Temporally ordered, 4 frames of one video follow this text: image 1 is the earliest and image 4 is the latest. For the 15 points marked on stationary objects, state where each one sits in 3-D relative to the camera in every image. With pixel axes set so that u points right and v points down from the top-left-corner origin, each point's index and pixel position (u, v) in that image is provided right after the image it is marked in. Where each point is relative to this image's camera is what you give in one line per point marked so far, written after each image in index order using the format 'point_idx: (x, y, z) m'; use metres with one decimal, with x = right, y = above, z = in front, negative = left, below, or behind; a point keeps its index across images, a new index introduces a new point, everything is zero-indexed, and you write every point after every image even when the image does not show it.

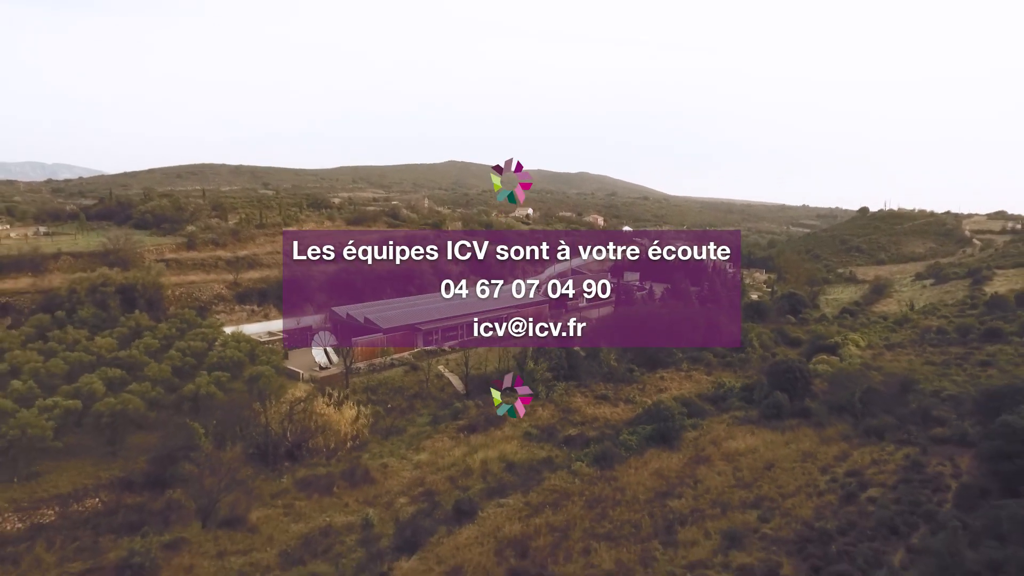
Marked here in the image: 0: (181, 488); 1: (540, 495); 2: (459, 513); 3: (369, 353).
0: (-5.7, -3.4, +9.5) m
1: (+0.4, -2.9, +7.8) m
2: (-0.7, -3.0, +7.5) m
3: (-4.1, -1.9, +15.9) m
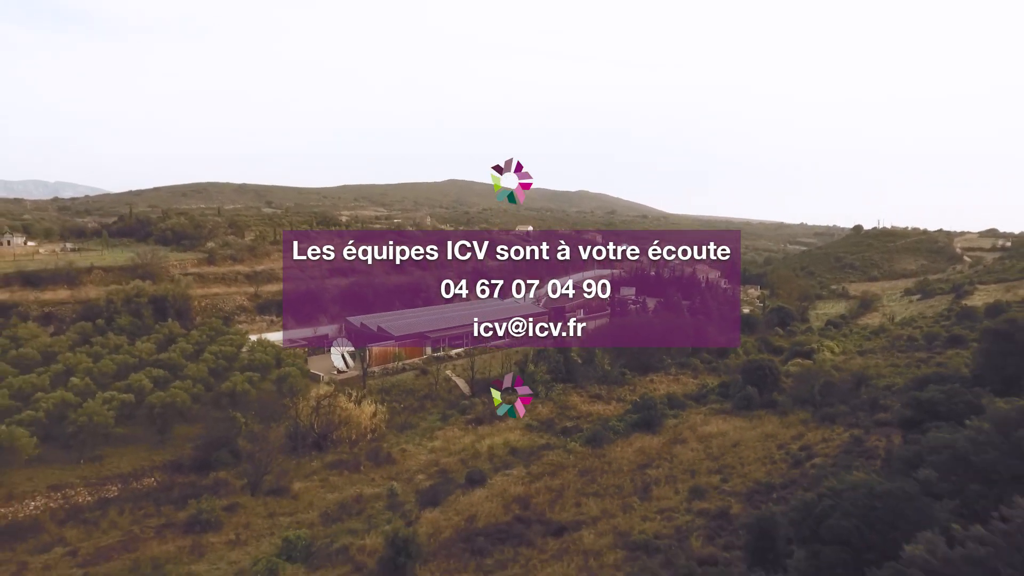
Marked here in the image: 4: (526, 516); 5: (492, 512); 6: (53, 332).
0: (-5.6, -3.6, +10.9) m
1: (+0.5, -3.0, +9.2) m
2: (-0.7, -3.1, +8.9) m
3: (-4.0, -2.2, +17.3) m
4: (+0.2, -3.0, +7.2) m
5: (-0.3, -3.0, +7.4) m
6: (-13.7, -1.3, +16.6) m
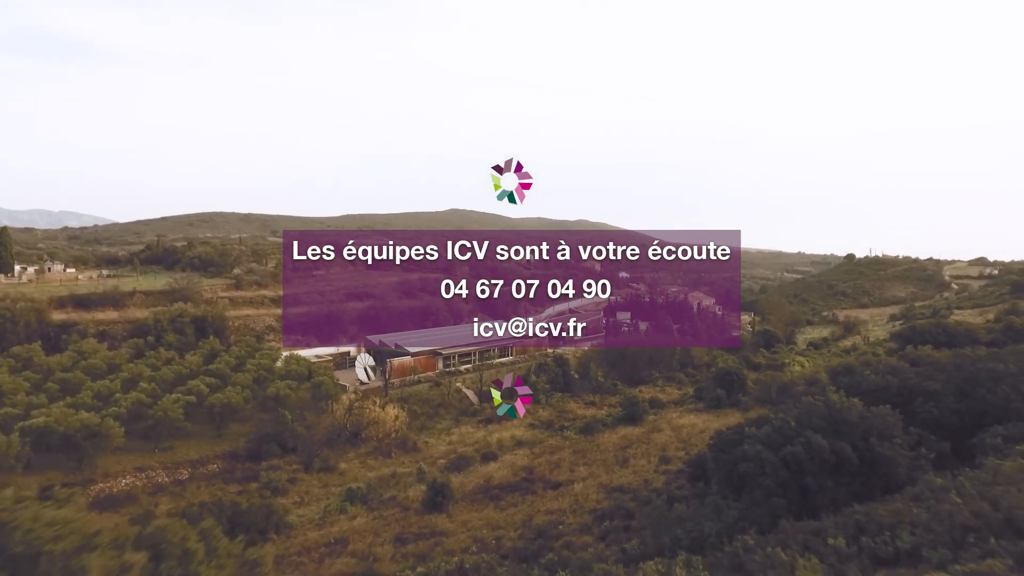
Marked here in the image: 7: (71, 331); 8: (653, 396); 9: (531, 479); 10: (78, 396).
0: (-5.5, -4.0, +12.9) m
1: (+0.6, -3.3, +11.2) m
2: (-0.5, -3.4, +11.0) m
3: (-3.9, -2.9, +19.4) m
4: (+0.3, -3.2, +9.3) m
5: (-0.1, -3.2, +9.5) m
6: (-13.6, -2.0, +18.8) m
7: (-15.3, -1.5, +19.2) m
8: (+4.1, -3.1, +16.1) m
9: (+0.3, -3.2, +9.2) m
10: (-10.7, -2.7, +13.7) m
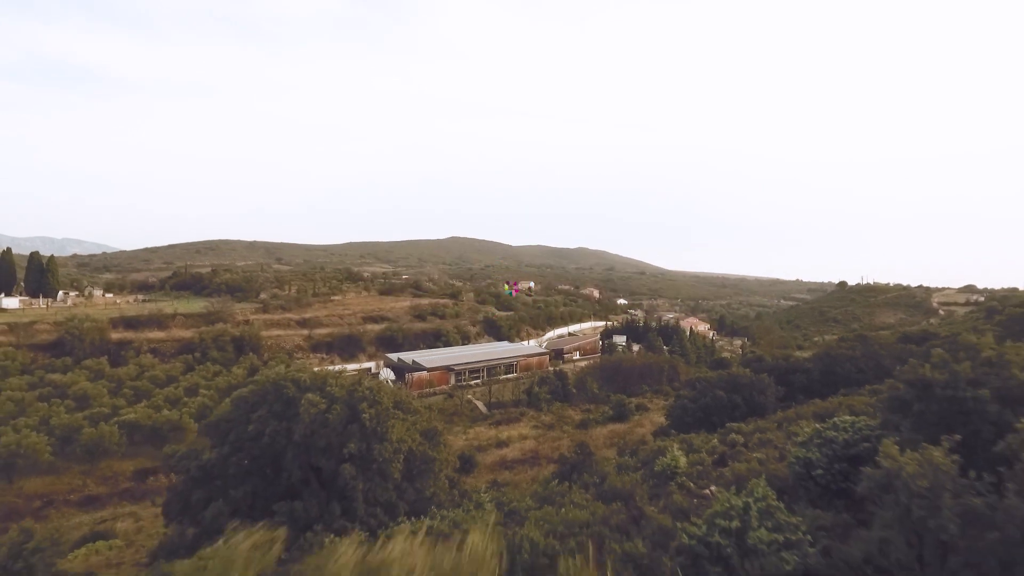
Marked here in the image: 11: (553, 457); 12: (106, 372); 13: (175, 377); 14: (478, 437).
0: (-5.3, -4.5, +15.3) m
1: (+0.8, -3.7, +13.7) m
2: (-0.3, -3.9, +13.4) m
3: (-3.7, -3.8, +21.9) m
4: (+0.5, -3.5, +11.7) m
5: (+0.1, -3.6, +12.0) m
6: (-13.4, -2.8, +21.3) m
7: (-15.1, -2.3, +21.7) m
8: (+4.3, -3.9, +18.5) m
9: (+0.5, -3.5, +11.6) m
10: (-10.4, -3.3, +16.1) m
11: (+0.9, -3.5, +11.3) m
12: (-13.5, -2.8, +18.4) m
13: (-11.6, -3.1, +19.1) m
14: (-1.0, -4.3, +15.7) m
